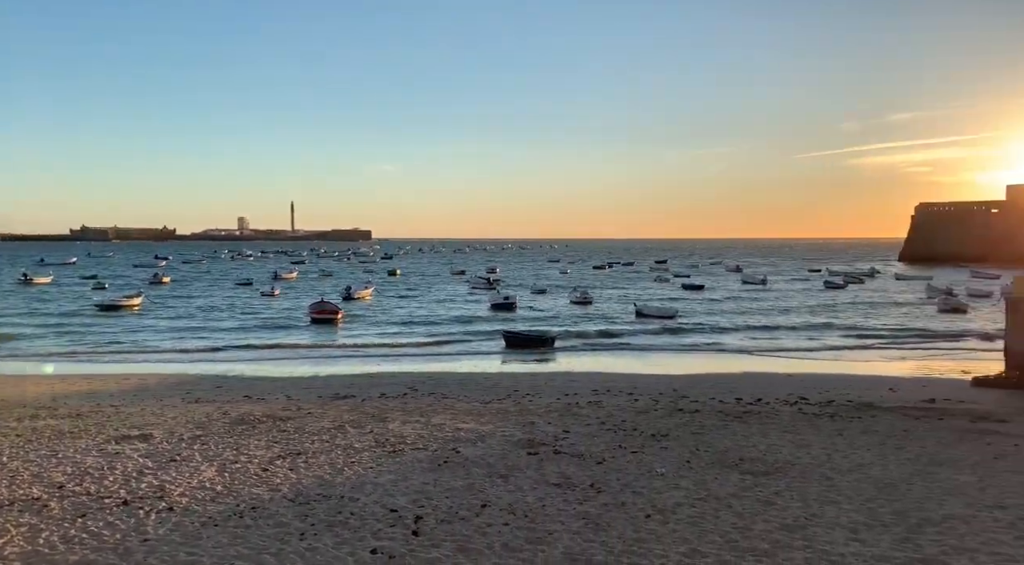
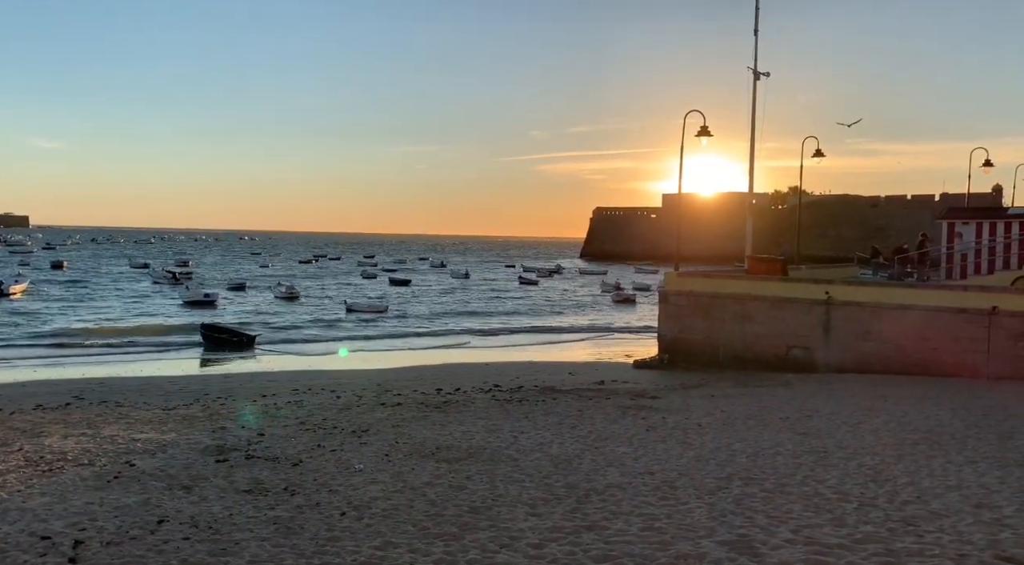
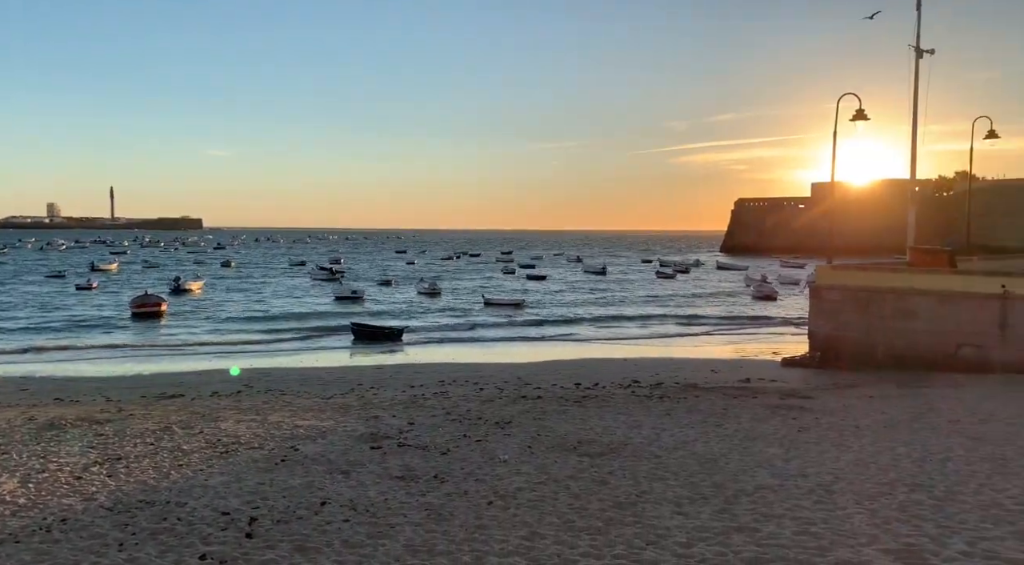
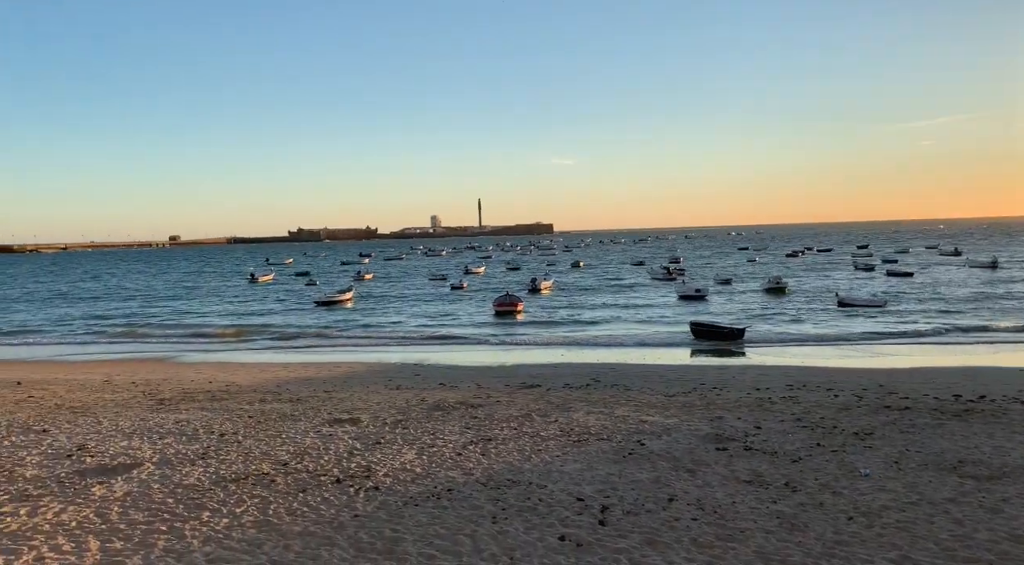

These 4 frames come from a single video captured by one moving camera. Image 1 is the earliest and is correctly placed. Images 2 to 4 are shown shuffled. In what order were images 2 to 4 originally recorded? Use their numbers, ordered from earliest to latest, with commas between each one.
3, 2, 4
